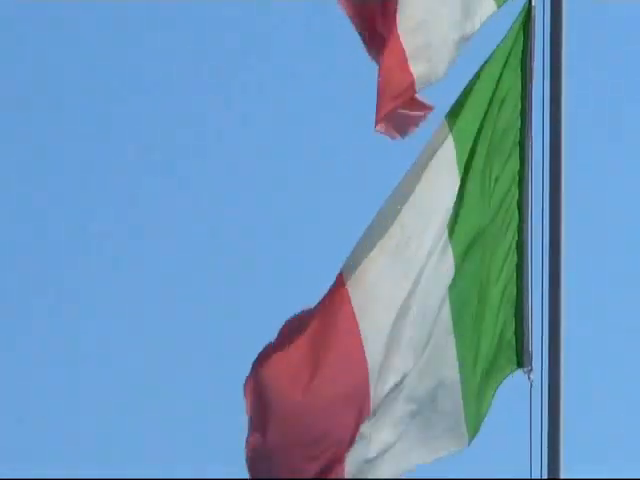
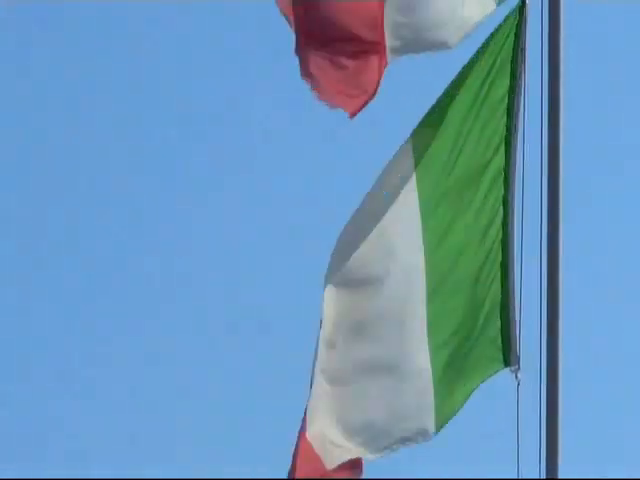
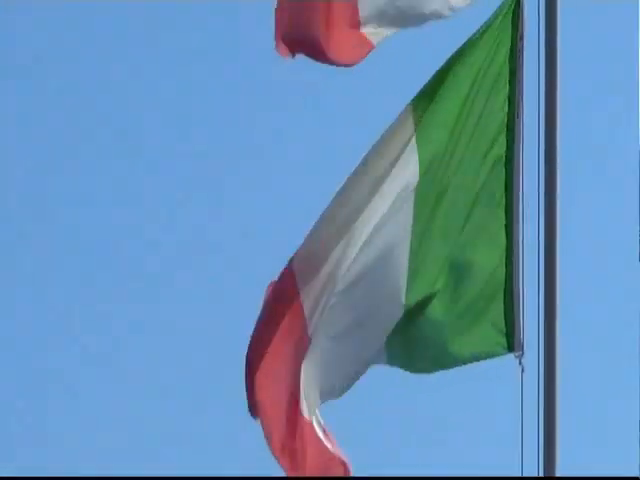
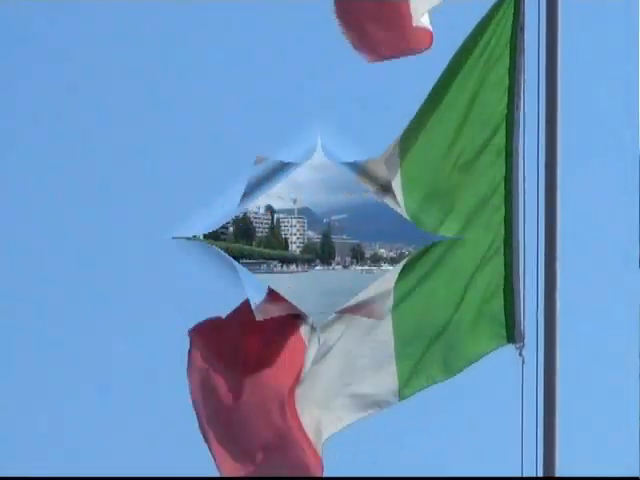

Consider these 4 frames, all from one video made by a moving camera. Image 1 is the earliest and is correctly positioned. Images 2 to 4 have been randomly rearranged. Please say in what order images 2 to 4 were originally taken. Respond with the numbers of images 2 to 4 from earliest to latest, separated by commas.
2, 3, 4
